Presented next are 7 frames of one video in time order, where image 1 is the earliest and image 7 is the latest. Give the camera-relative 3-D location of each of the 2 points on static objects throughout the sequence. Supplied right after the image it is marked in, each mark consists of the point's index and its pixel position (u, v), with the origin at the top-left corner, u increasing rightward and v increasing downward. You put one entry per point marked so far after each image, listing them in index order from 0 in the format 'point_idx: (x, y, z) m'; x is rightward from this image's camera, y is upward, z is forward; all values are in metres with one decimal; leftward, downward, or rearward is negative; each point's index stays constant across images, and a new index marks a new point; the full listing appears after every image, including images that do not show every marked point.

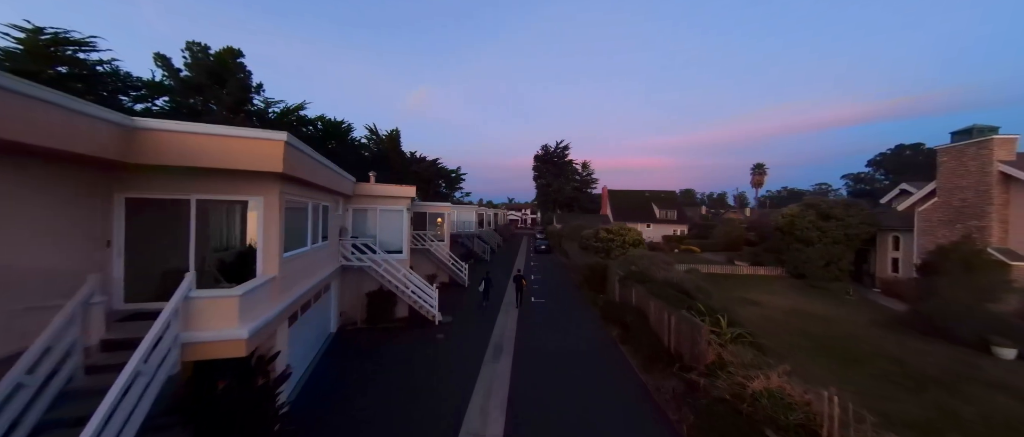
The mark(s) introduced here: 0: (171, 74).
0: (-18.3, +7.7, +18.6) m
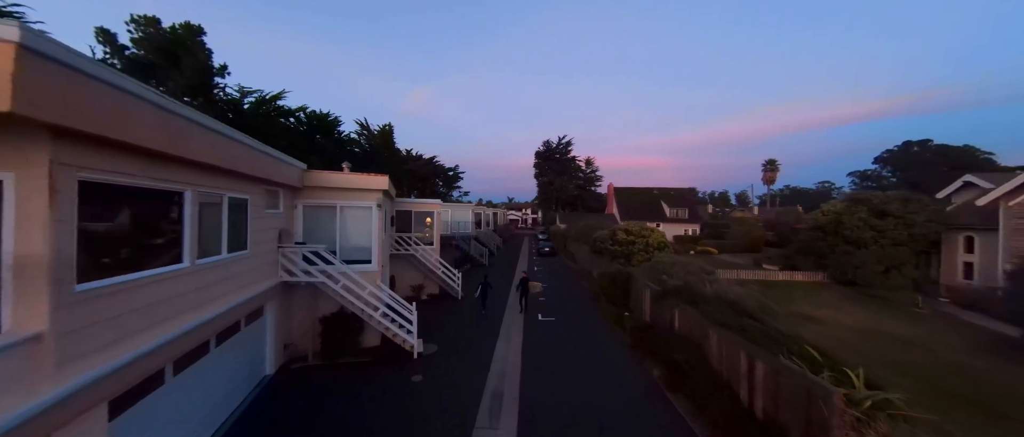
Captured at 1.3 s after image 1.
0: (-18.3, +7.7, +16.0) m
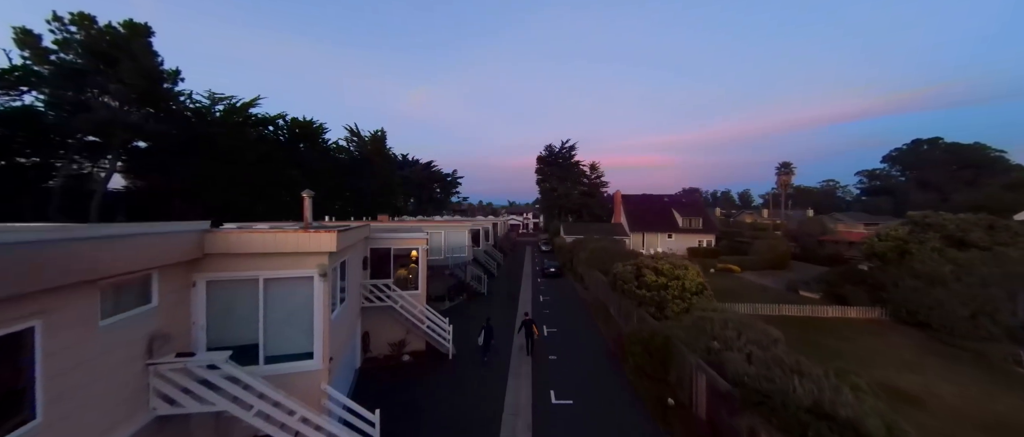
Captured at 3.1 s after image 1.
0: (-18.2, +6.3, +13.4) m
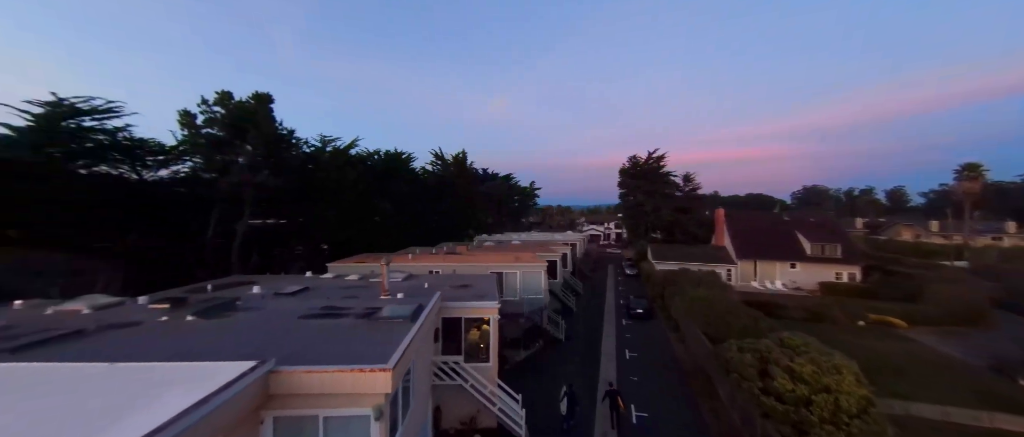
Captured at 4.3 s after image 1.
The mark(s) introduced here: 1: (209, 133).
0: (-14.9, +4.1, +16.3) m
1: (-14.3, +4.1, +16.4) m
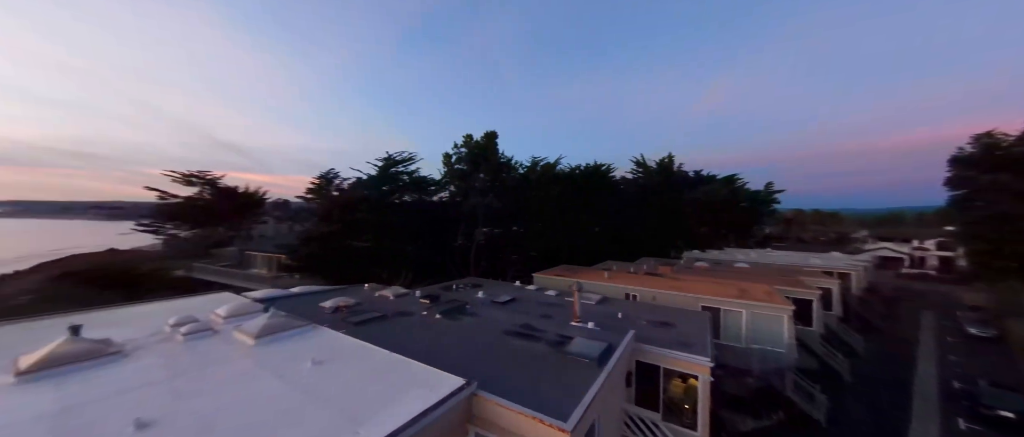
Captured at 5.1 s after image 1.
0: (-3.6, +3.3, +21.6) m
1: (-3.1, +3.2, +21.3) m
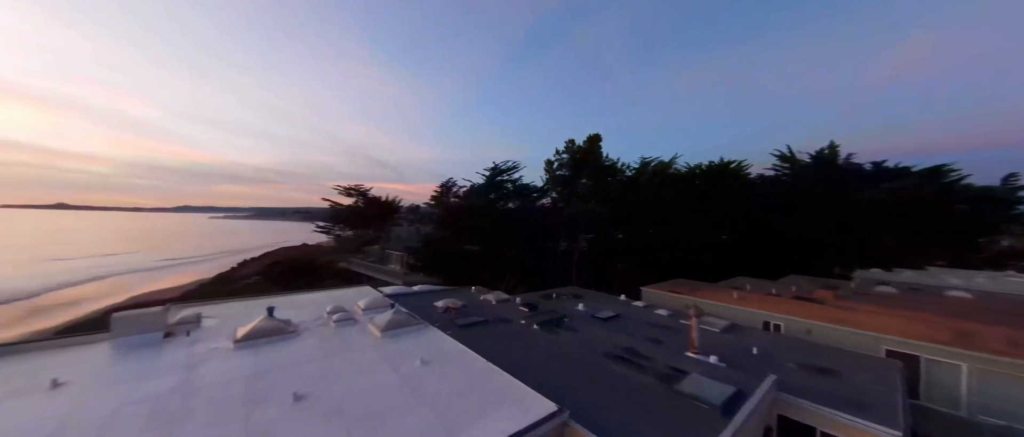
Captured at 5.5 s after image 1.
0: (+2.8, +2.9, +21.1) m
1: (+3.2, +2.9, +20.6) m
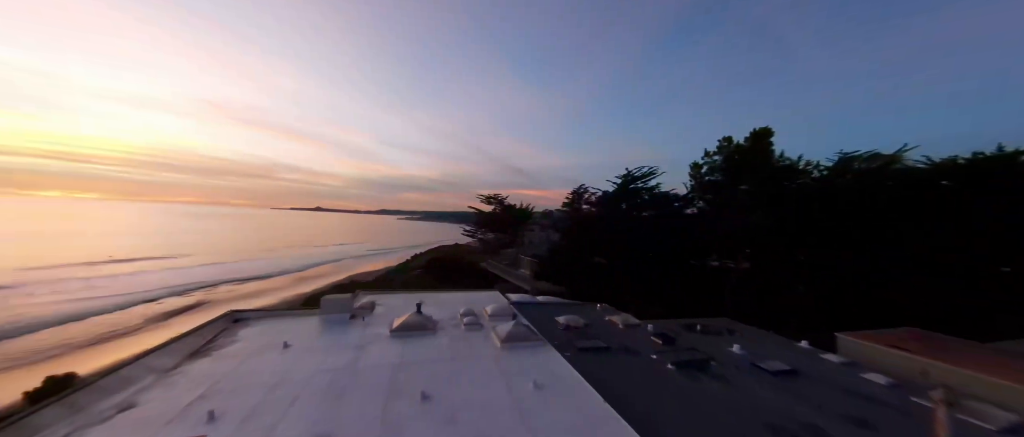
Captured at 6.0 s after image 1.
0: (+9.9, +2.3, +17.5) m
1: (+10.1, +2.3, +16.9) m
